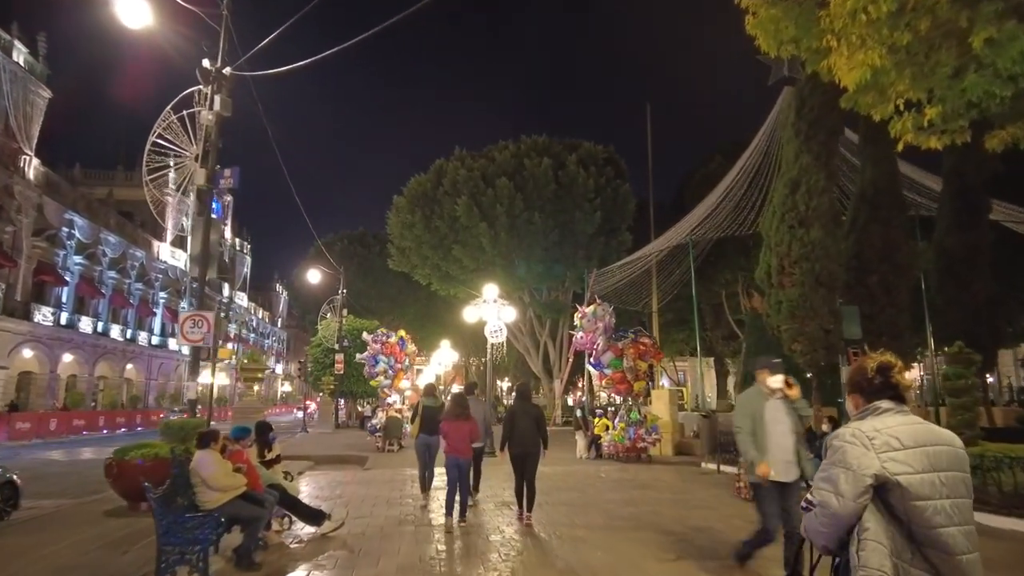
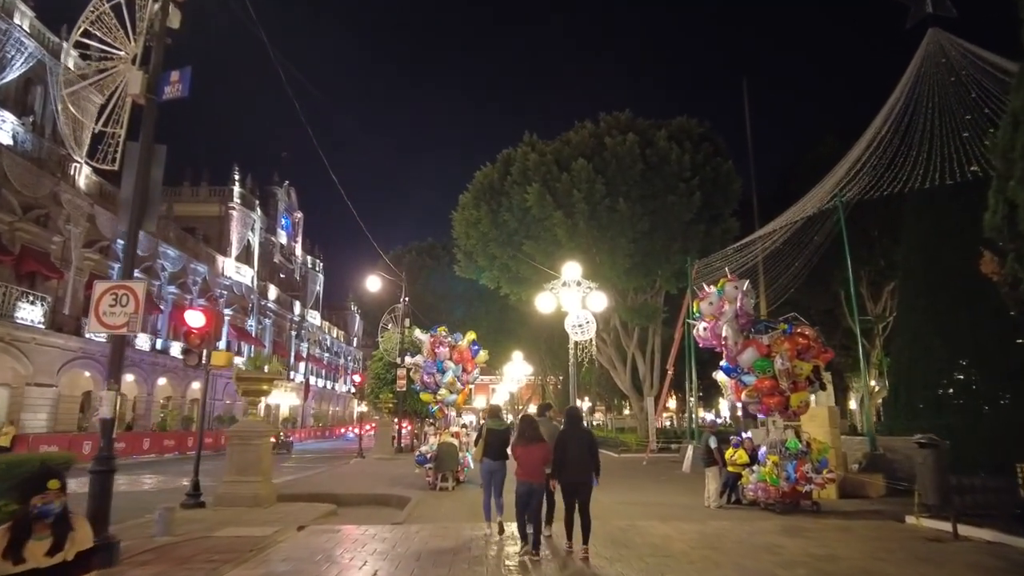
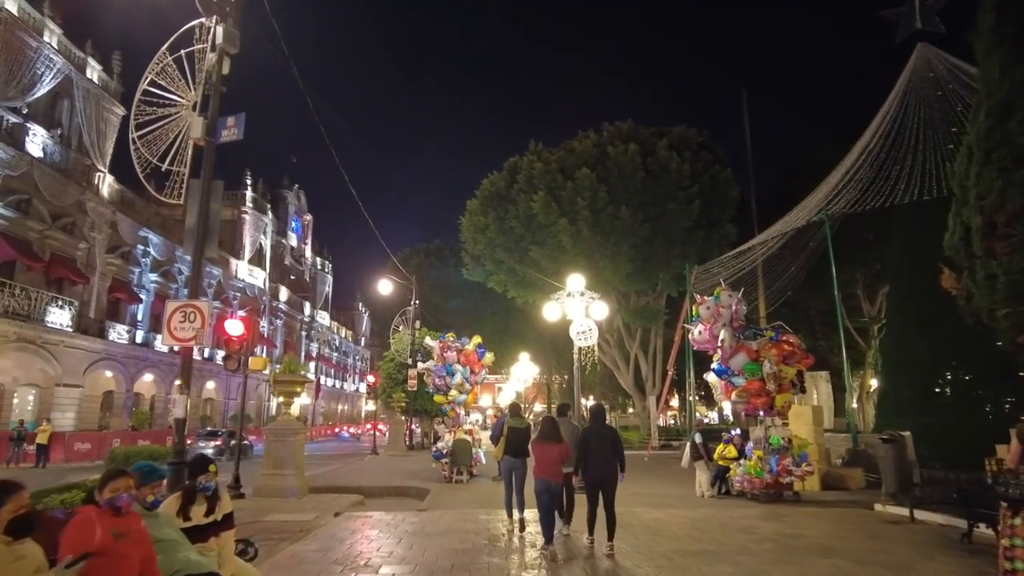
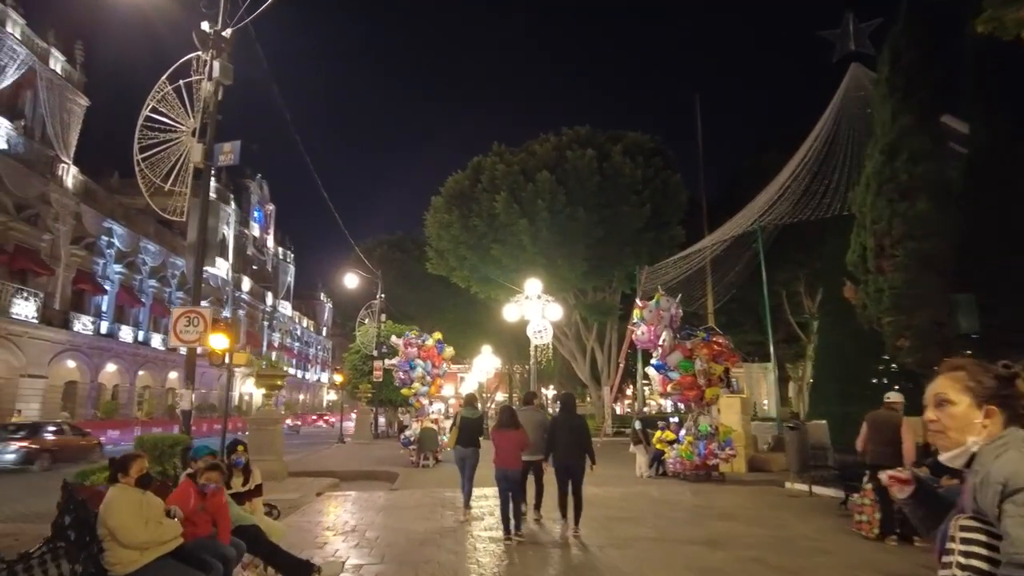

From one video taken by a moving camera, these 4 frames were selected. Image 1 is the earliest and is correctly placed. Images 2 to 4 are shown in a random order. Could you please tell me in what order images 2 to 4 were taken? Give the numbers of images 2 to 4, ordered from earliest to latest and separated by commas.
4, 3, 2
